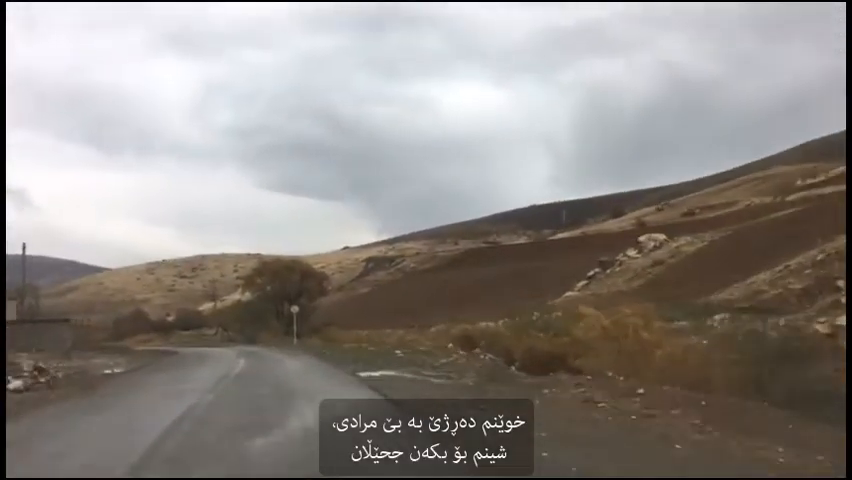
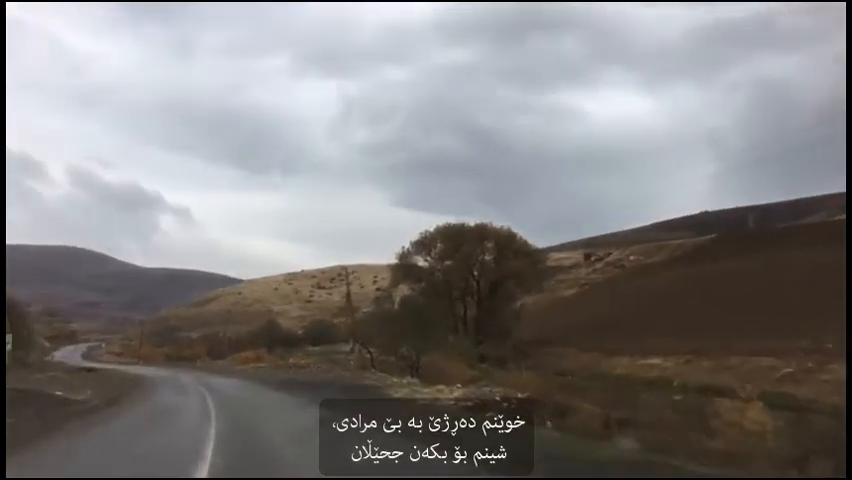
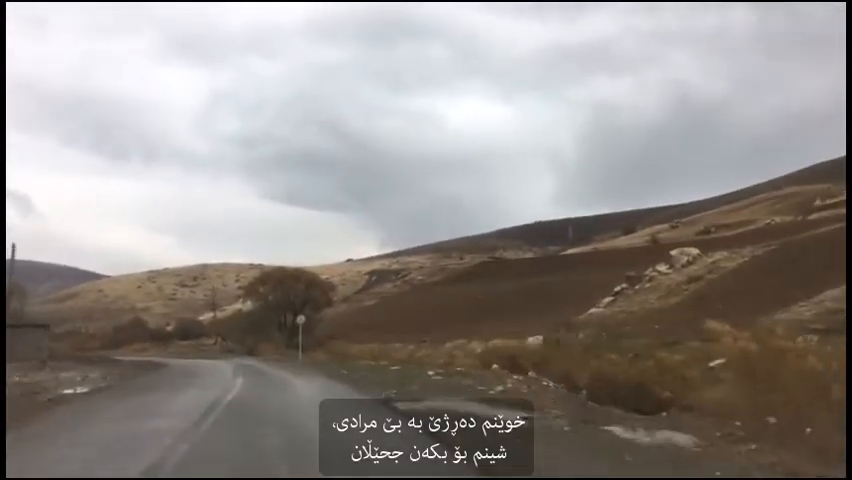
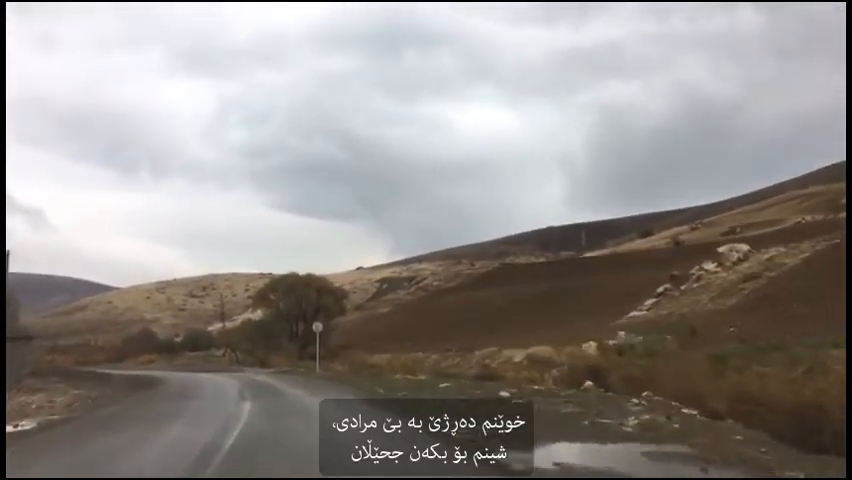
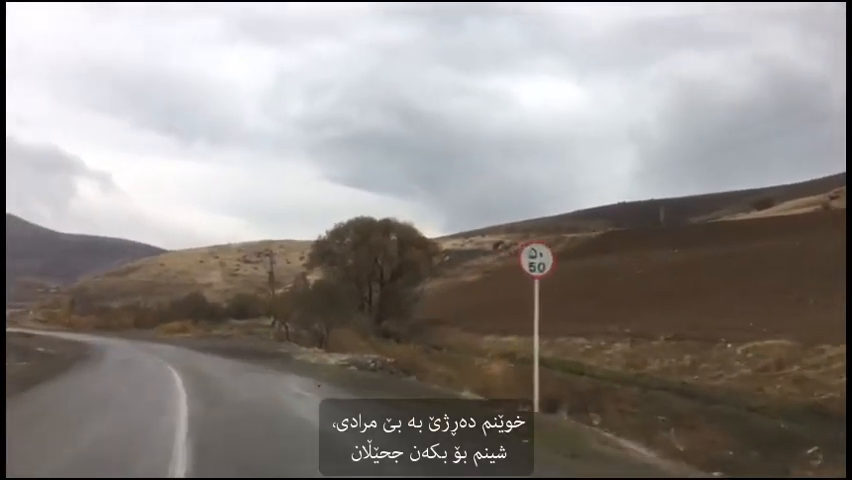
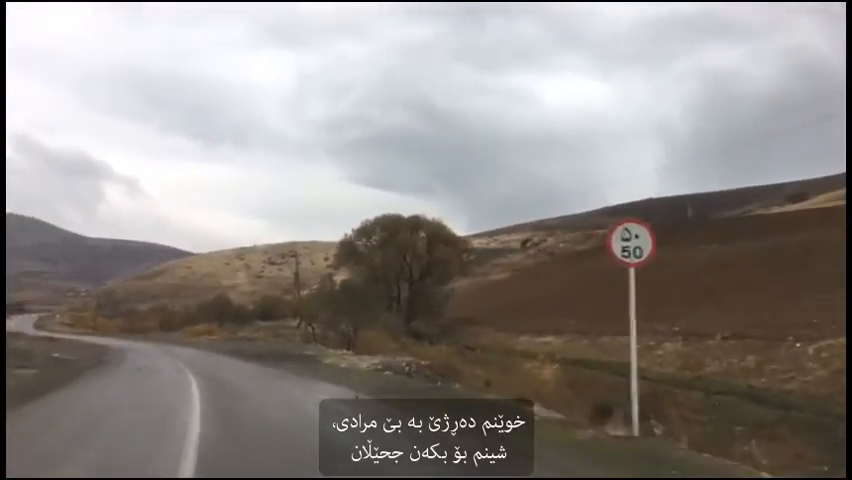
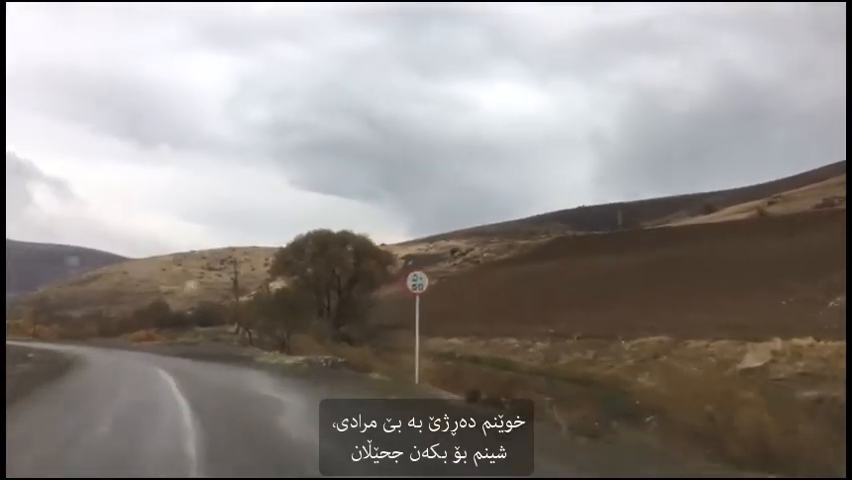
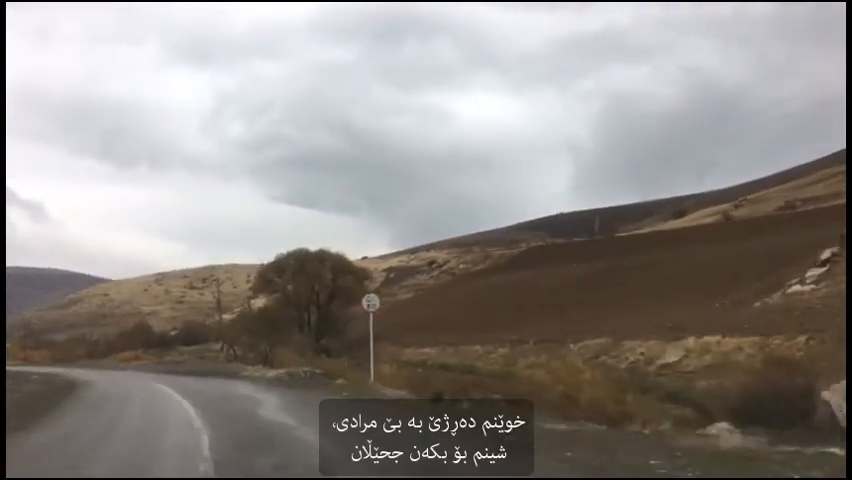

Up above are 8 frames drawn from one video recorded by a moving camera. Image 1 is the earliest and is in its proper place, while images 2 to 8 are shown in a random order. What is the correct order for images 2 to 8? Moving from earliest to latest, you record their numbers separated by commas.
3, 4, 8, 7, 5, 6, 2
